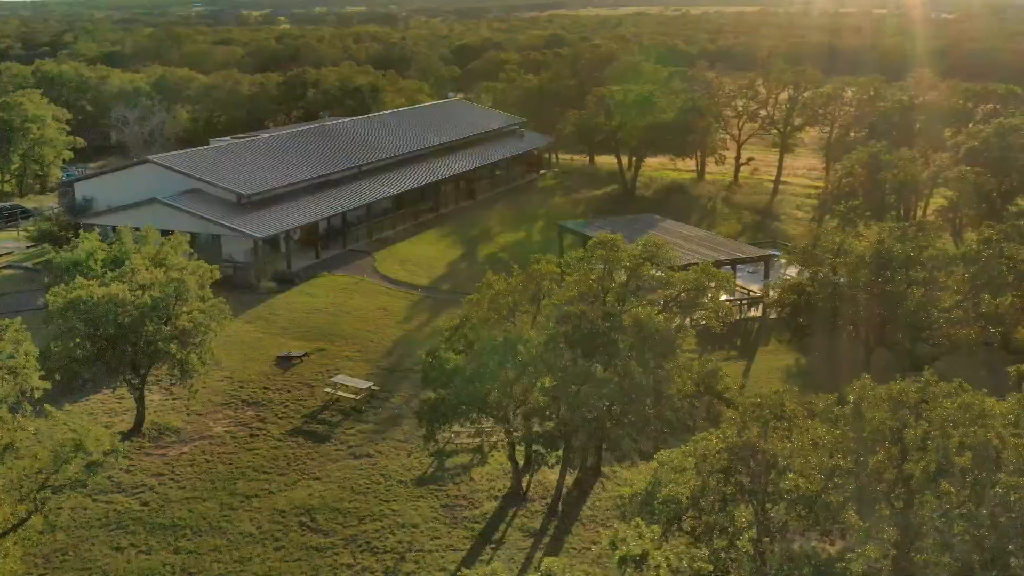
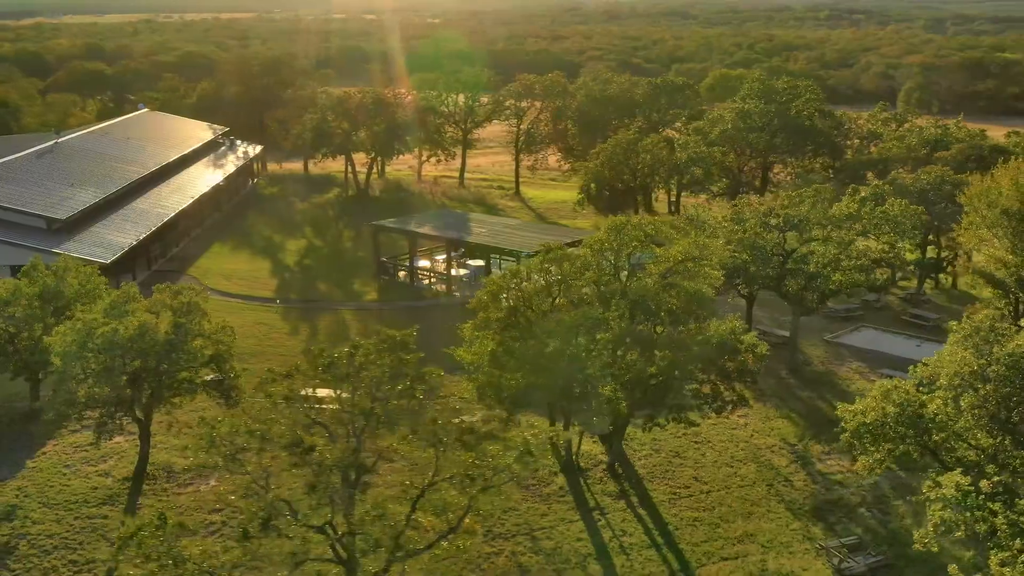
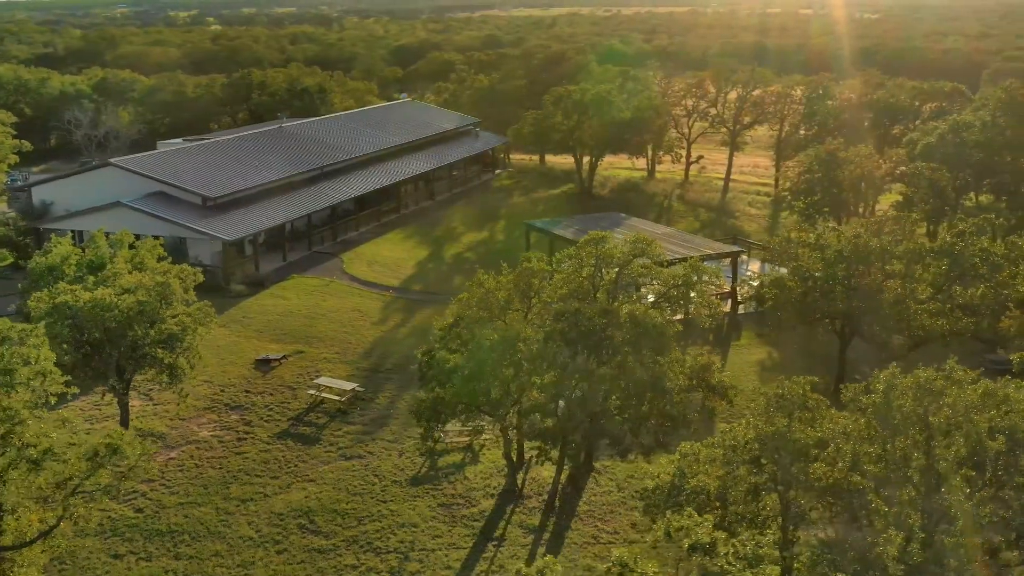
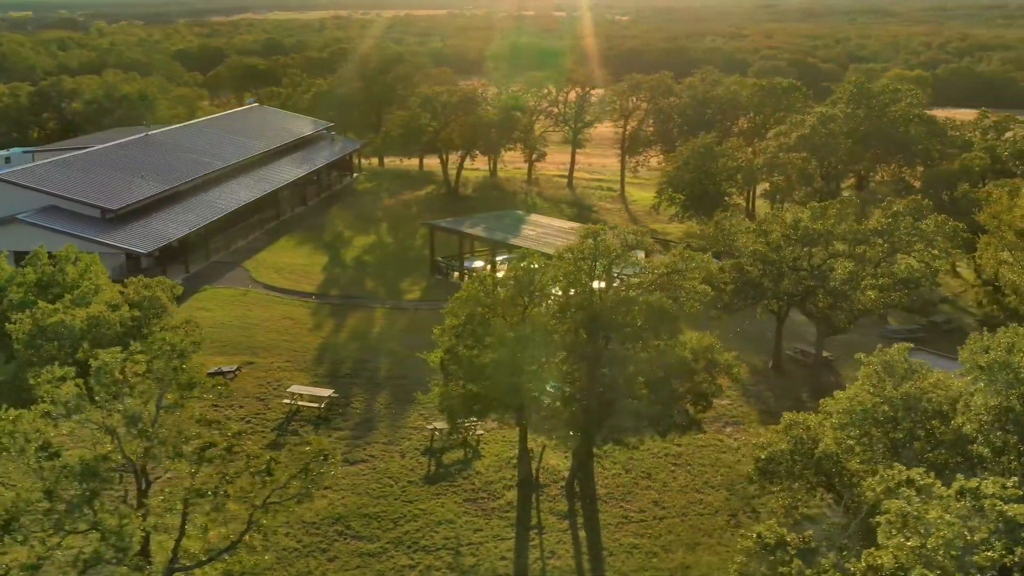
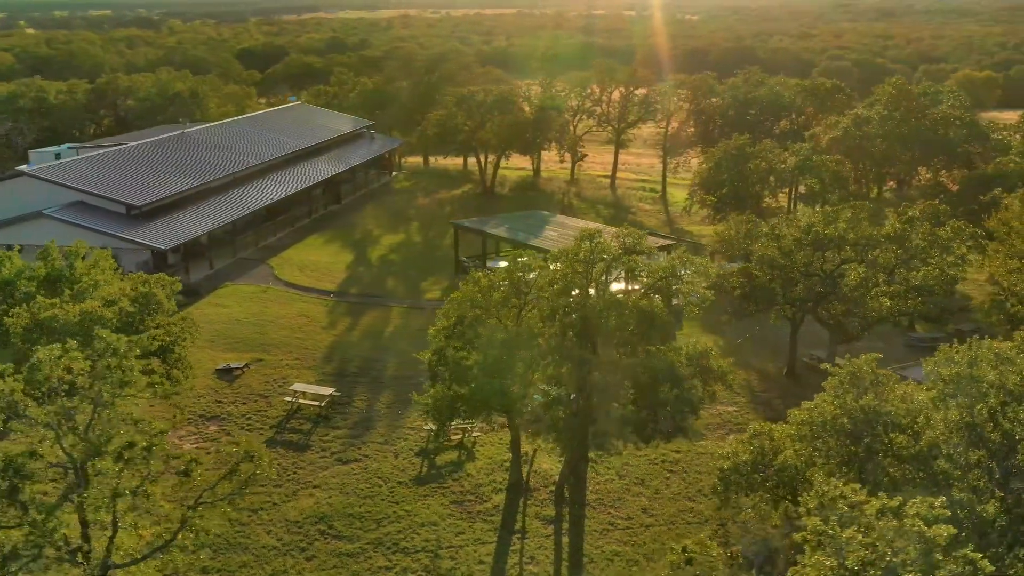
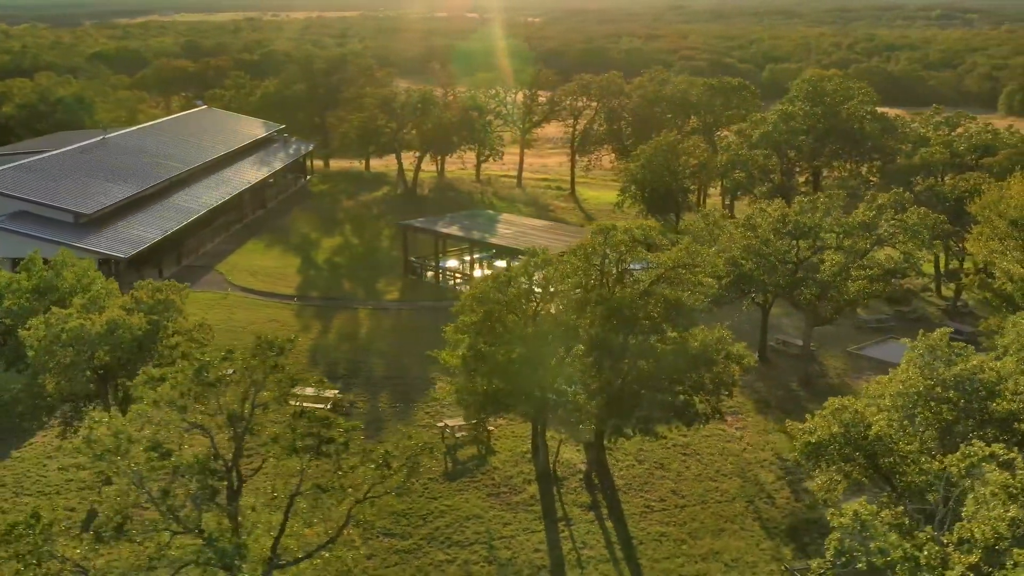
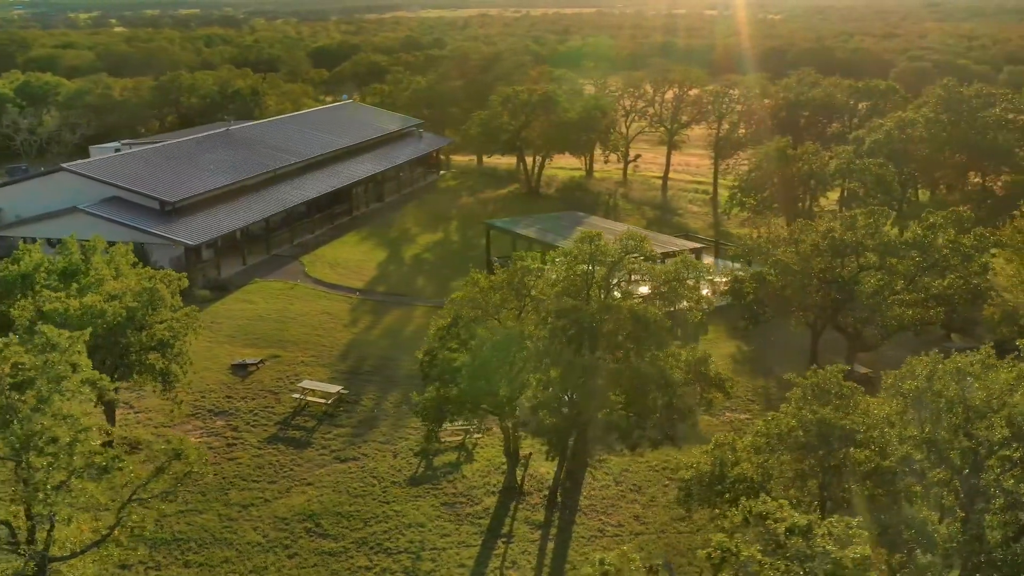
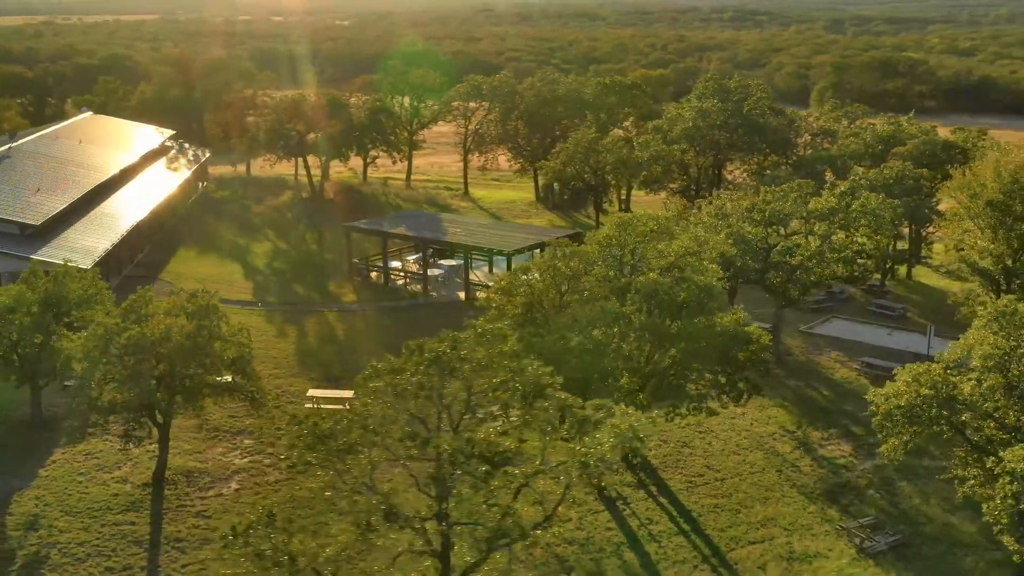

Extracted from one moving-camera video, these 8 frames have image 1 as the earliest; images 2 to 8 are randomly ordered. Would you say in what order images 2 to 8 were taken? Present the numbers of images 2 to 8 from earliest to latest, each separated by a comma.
3, 7, 5, 4, 6, 2, 8
